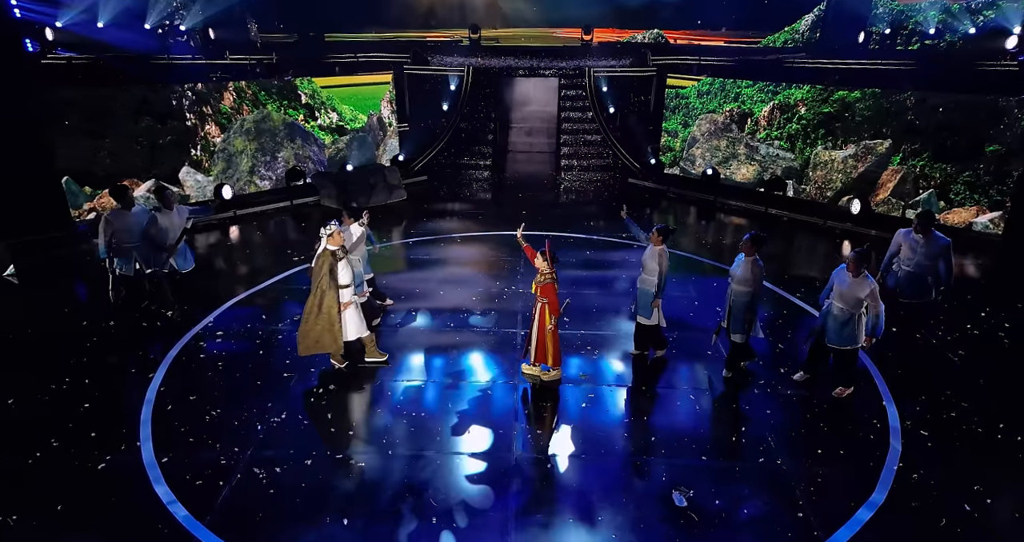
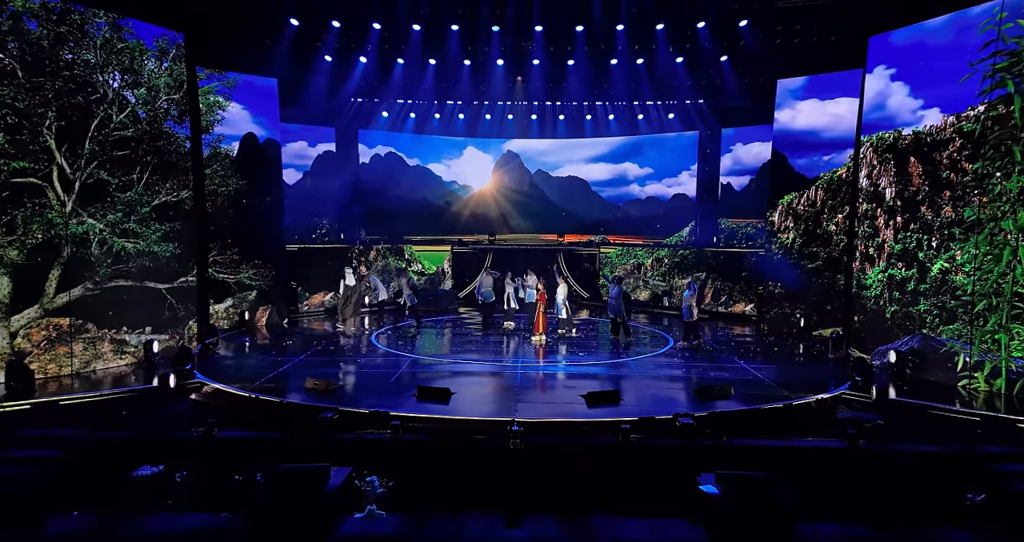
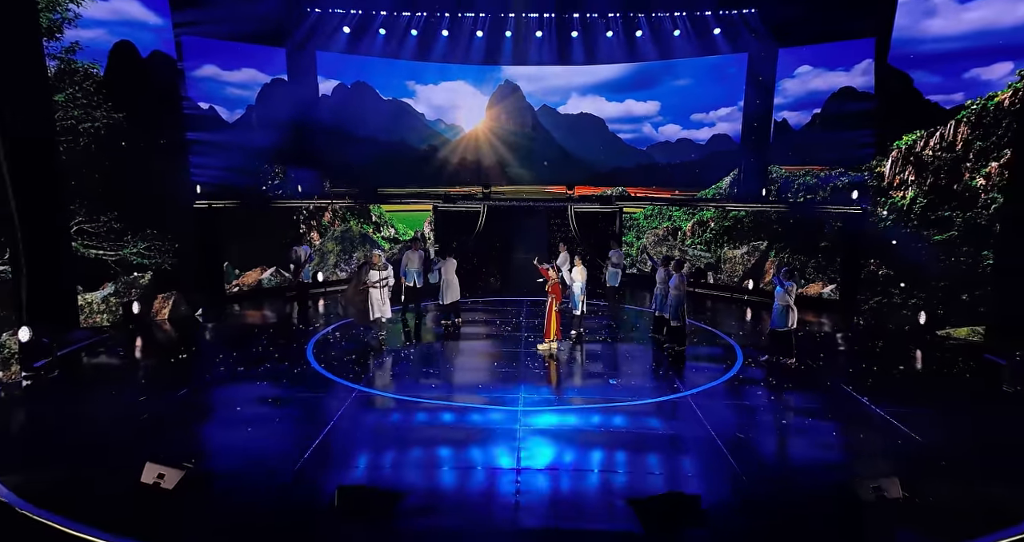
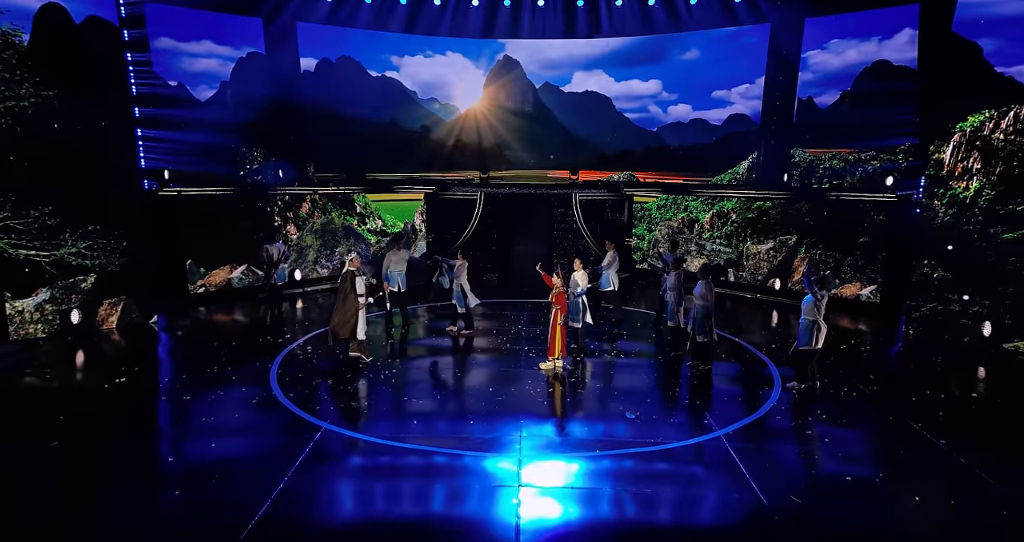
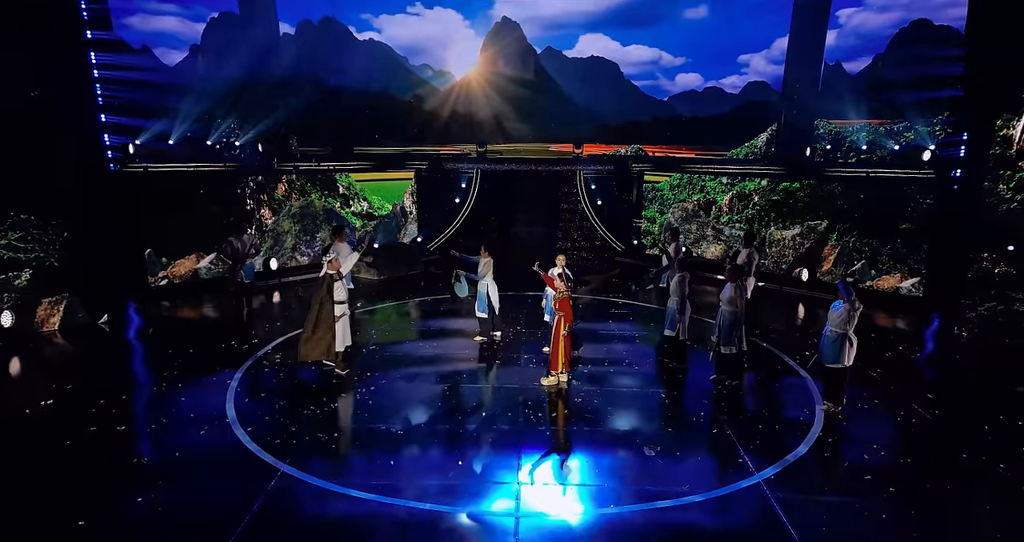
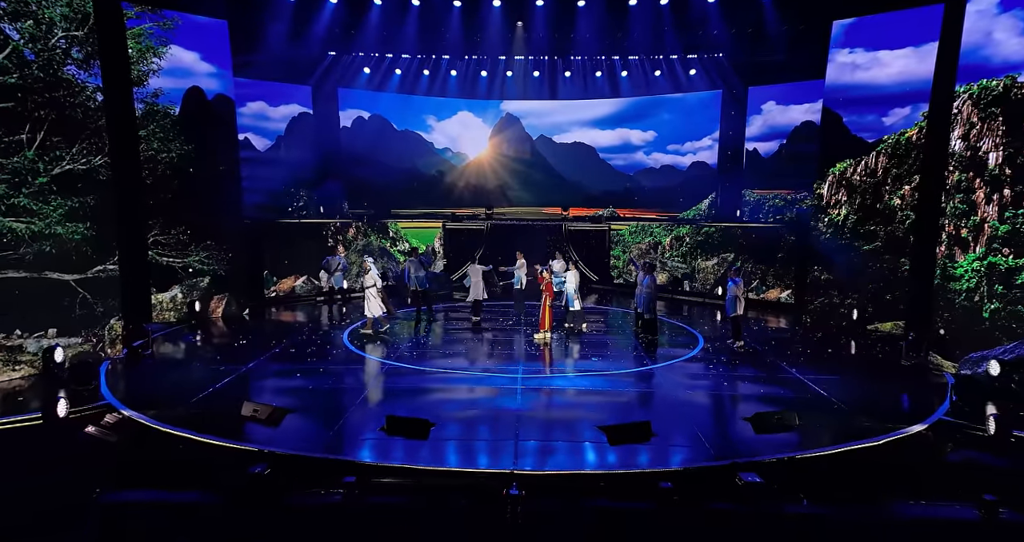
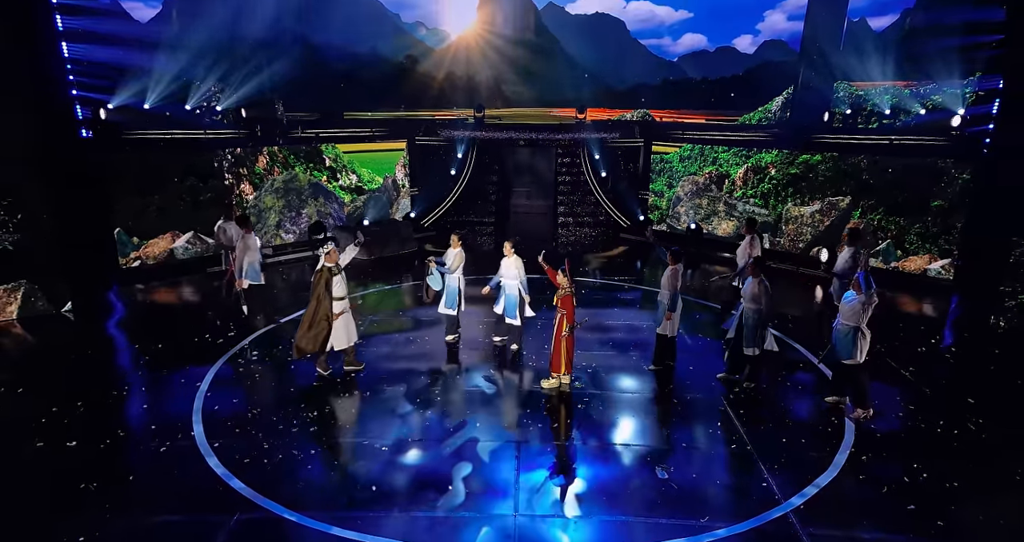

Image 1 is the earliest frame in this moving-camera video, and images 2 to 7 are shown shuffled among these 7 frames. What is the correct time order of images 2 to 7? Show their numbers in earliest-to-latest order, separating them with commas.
7, 5, 4, 3, 6, 2
